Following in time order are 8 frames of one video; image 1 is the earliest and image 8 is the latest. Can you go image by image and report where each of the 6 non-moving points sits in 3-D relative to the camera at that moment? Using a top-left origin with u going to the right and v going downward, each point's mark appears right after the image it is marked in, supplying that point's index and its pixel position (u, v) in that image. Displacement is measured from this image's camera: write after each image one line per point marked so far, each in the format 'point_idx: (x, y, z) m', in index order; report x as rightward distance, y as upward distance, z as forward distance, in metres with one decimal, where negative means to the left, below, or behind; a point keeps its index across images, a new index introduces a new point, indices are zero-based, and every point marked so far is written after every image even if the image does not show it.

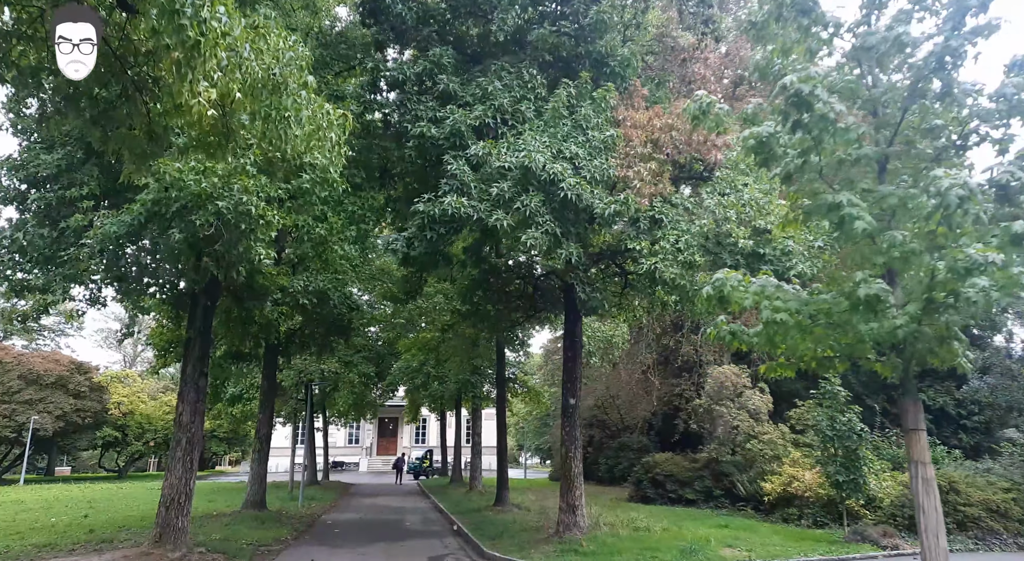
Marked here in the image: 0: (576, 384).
0: (+1.3, -2.1, +13.0) m
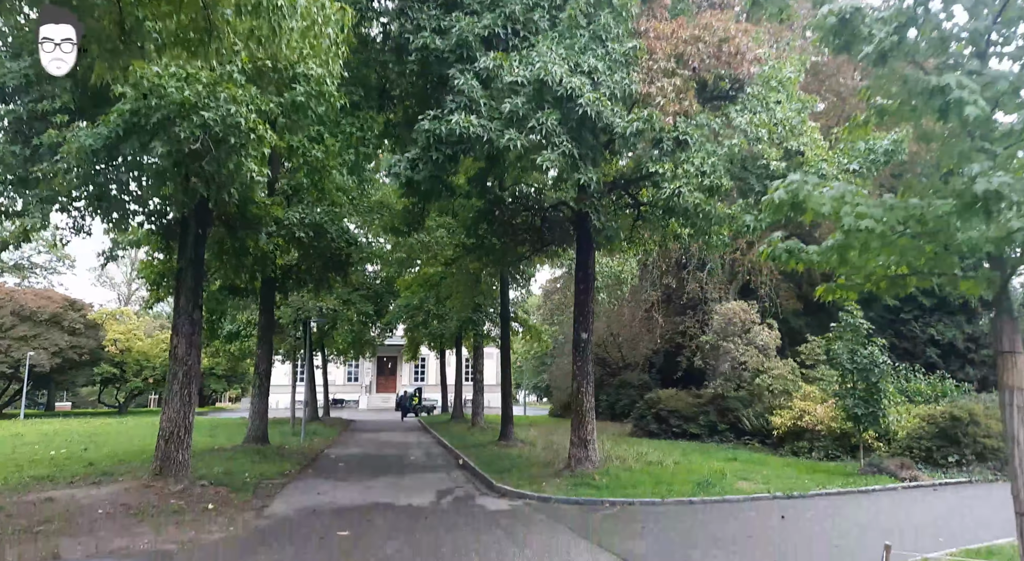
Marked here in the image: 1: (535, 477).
0: (+1.5, -0.7, +12.5) m
1: (+0.4, -3.8, +12.0) m
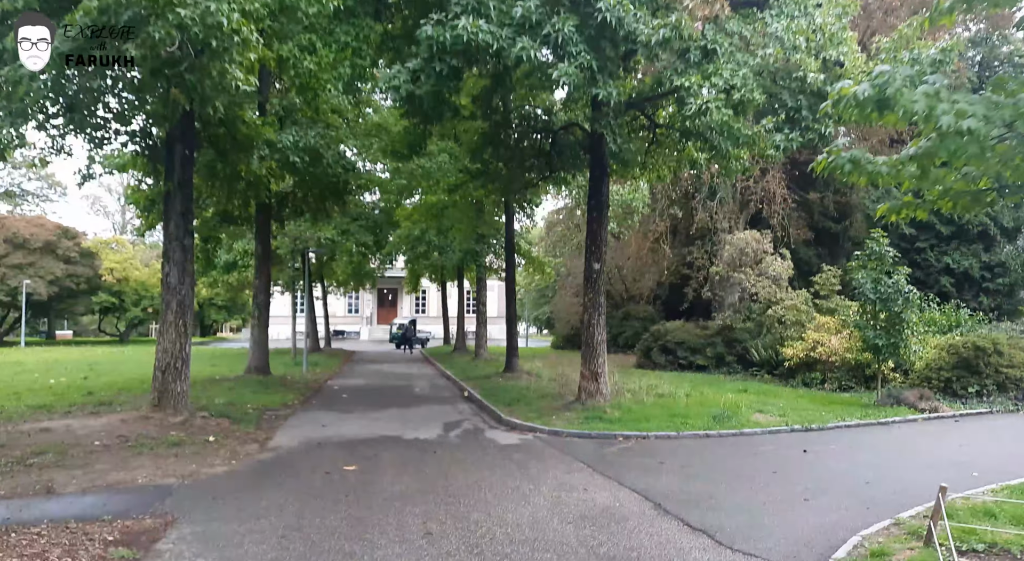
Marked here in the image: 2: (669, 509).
0: (+1.7, +0.7, +11.9) m
1: (+0.6, -2.4, +11.7) m
2: (+1.5, -2.1, +5.8) m
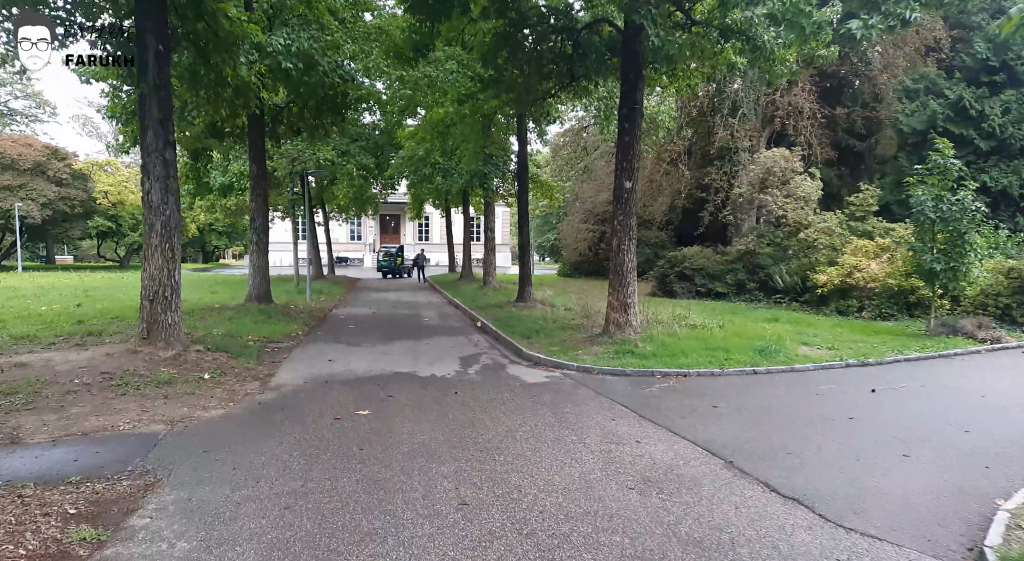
0: (+2.1, +2.0, +10.6) m
1: (+1.0, -1.1, +10.8) m
2: (+1.8, -1.5, +4.9) m
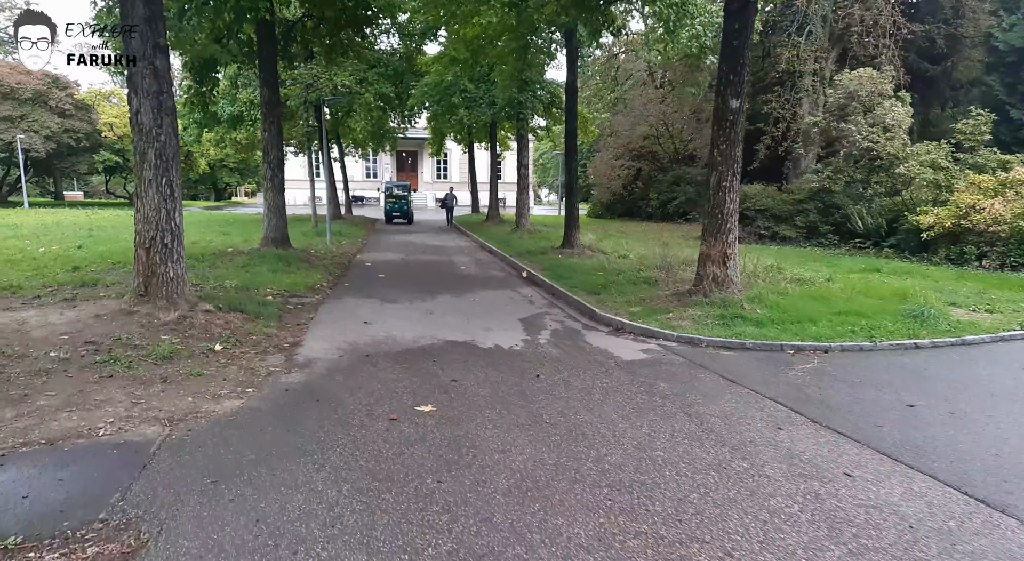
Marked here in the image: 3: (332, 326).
0: (+3.1, +2.7, +8.4) m
1: (+2.0, -0.3, +8.9) m
2: (+2.7, -1.3, +3.1) m
3: (-2.4, -0.6, +8.4) m
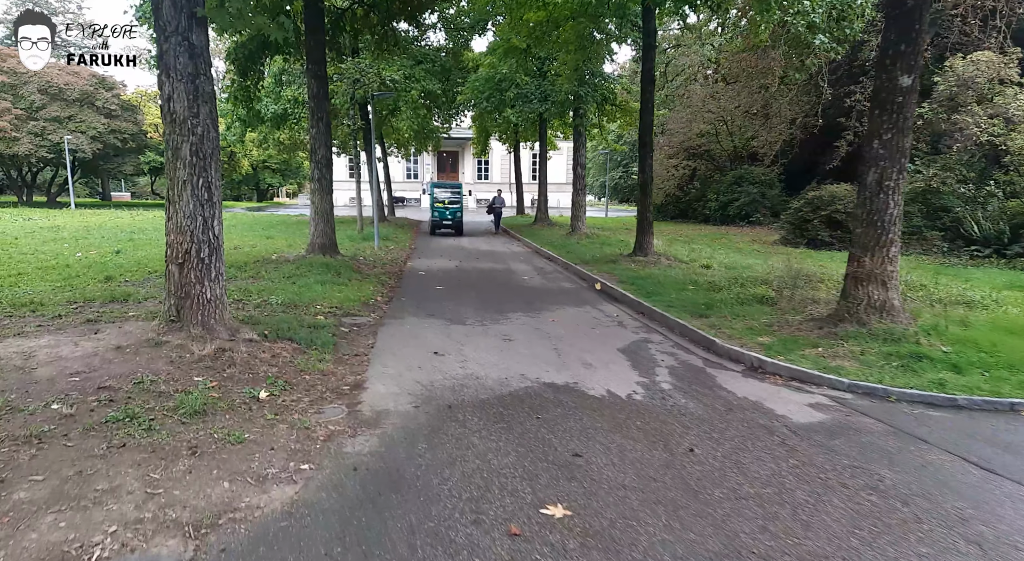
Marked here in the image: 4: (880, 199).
0: (+4.2, +2.5, +6.6) m
1: (+3.1, -0.6, +7.2) m
2: (+3.5, -1.5, +1.3) m
3: (-1.2, -0.9, +6.9) m
4: (+4.0, +0.9, +6.8) m
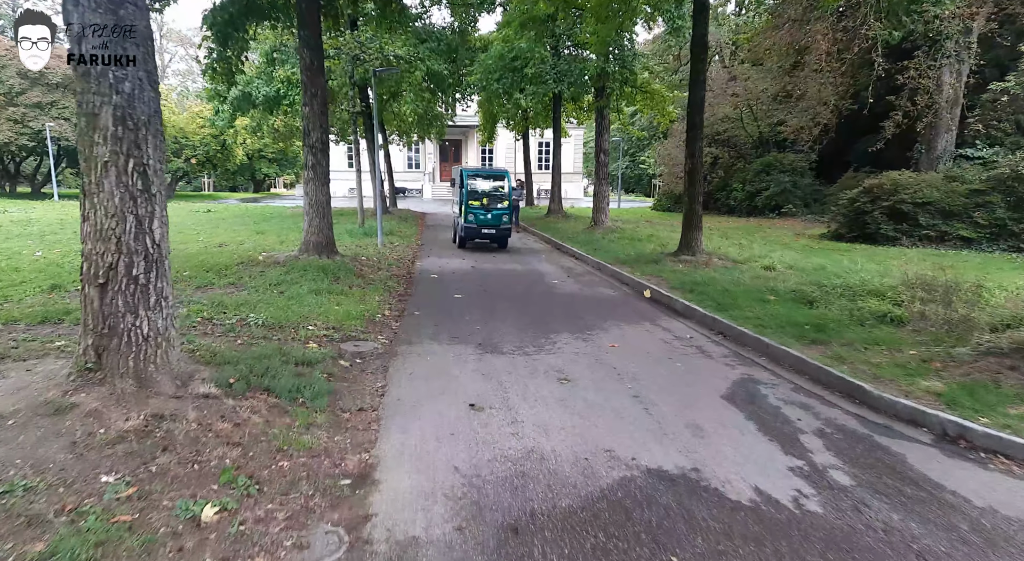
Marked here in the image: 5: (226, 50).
0: (+4.8, +2.3, +4.4) m
1: (+3.7, -0.8, +5.0) m
2: (+4.1, -1.8, -0.8) m
3: (-0.7, -1.1, +4.8) m
4: (+4.6, +0.7, +4.7) m
5: (-6.1, +4.9, +13.4) m
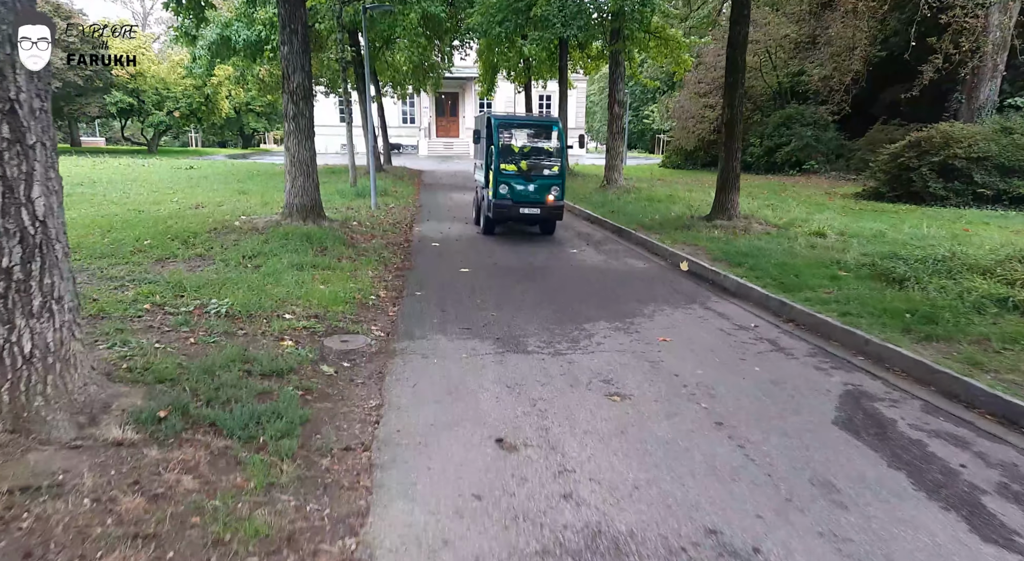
0: (+5.0, +2.3, +2.8) m
1: (+4.0, -0.7, +3.6) m
2: (+4.4, -2.1, -2.1) m
3: (-0.4, -1.0, +3.3) m
4: (+4.8, +0.7, +3.1) m
5: (-5.9, +5.5, +11.5) m
